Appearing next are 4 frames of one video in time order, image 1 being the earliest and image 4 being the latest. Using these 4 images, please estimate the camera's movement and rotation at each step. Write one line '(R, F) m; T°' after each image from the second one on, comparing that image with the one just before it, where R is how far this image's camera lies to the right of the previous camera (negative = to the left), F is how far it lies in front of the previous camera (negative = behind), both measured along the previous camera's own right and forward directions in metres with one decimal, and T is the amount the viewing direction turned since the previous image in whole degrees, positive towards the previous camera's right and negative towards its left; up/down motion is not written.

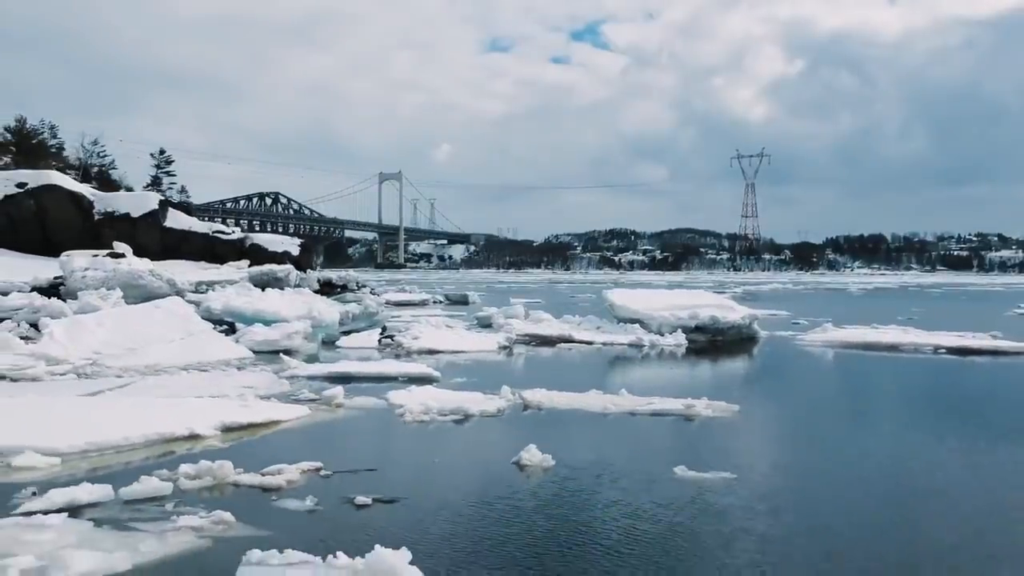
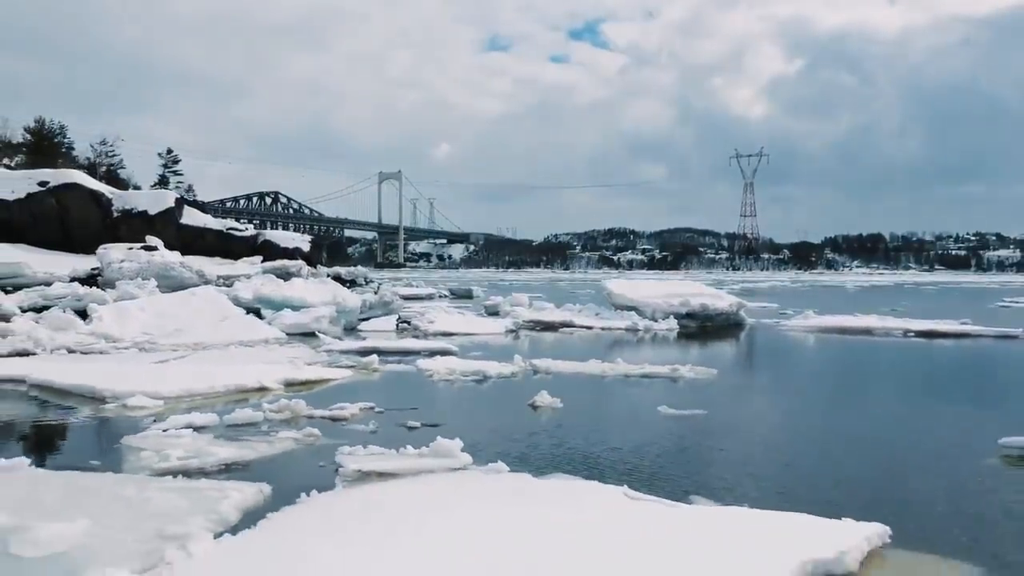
(-0.2, -1.7) m; 0°
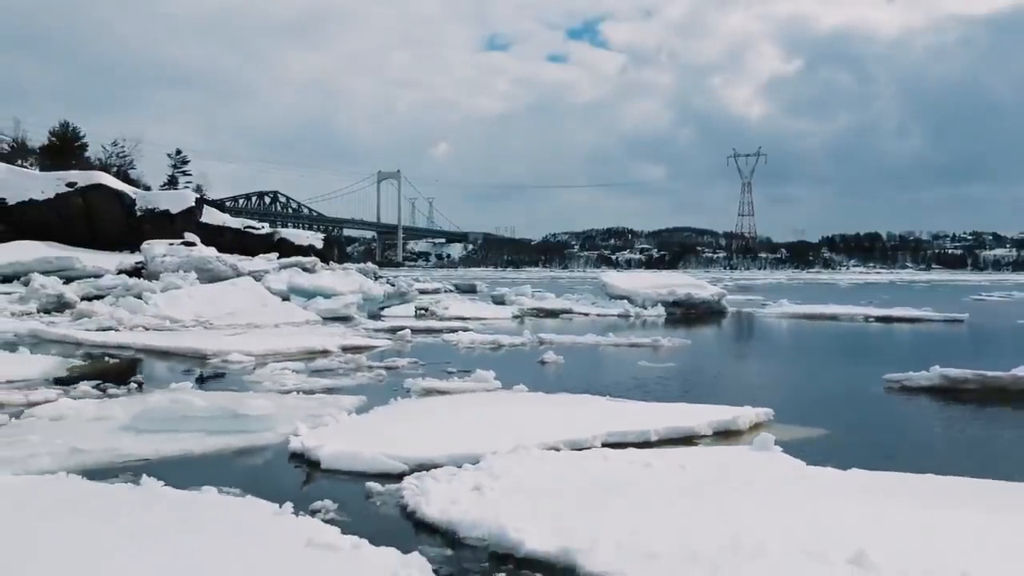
(-0.2, -2.5) m; 0°
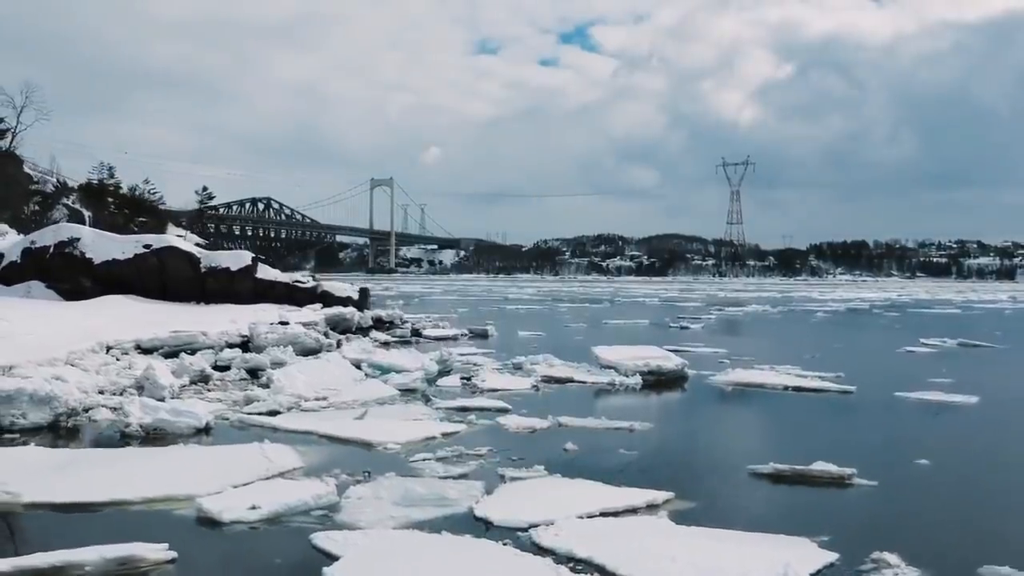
(-1.1, -8.5) m; +1°
